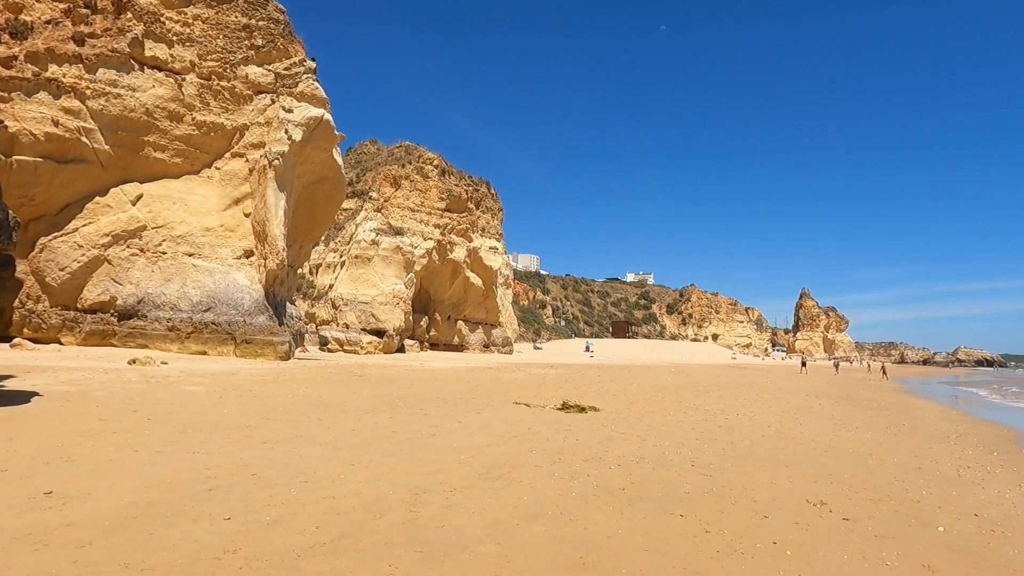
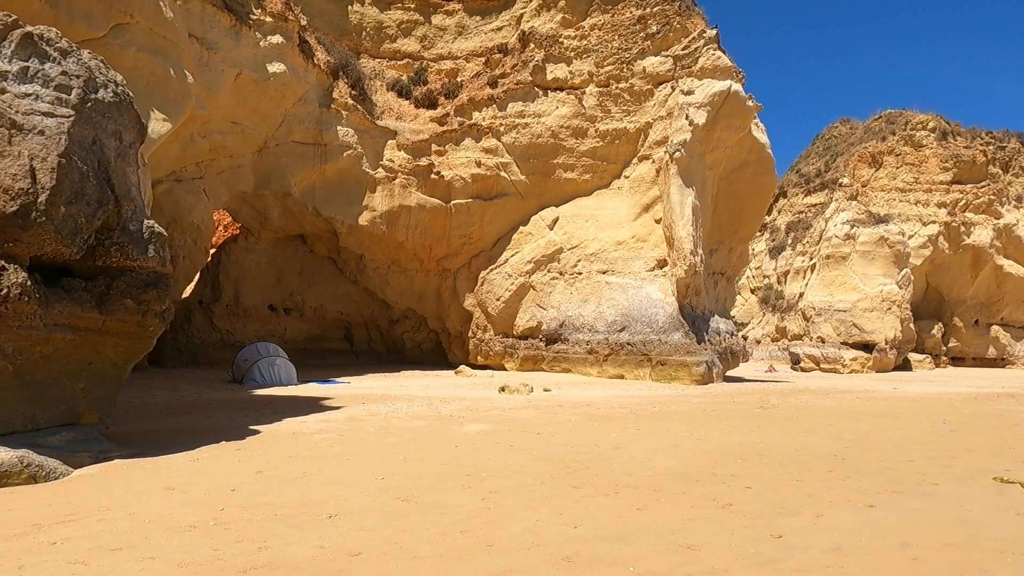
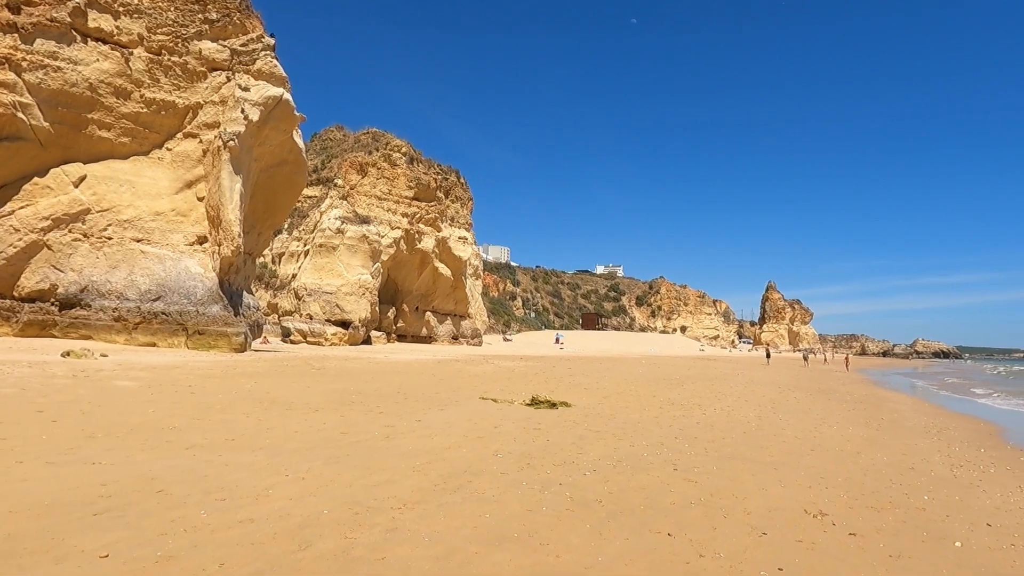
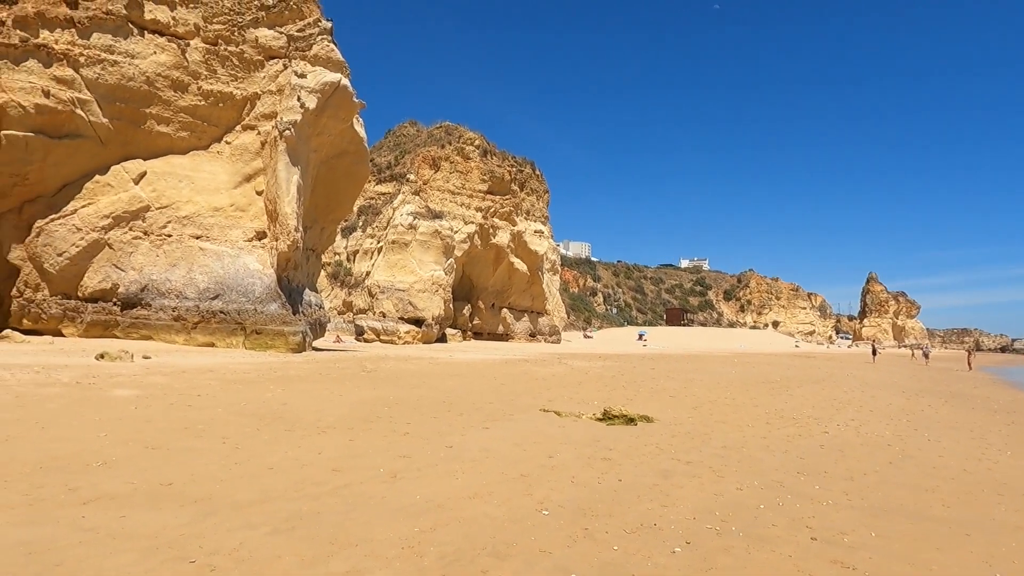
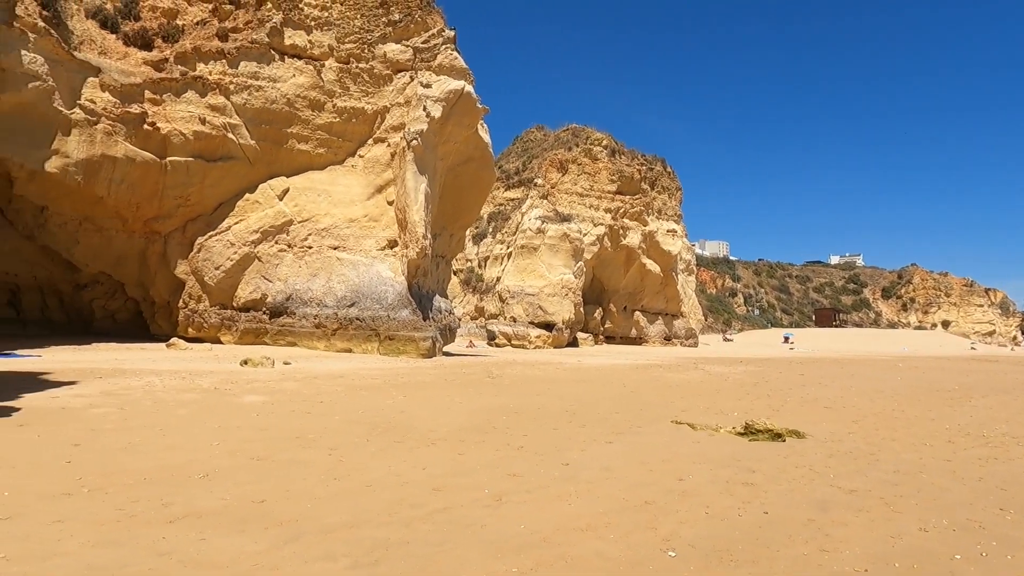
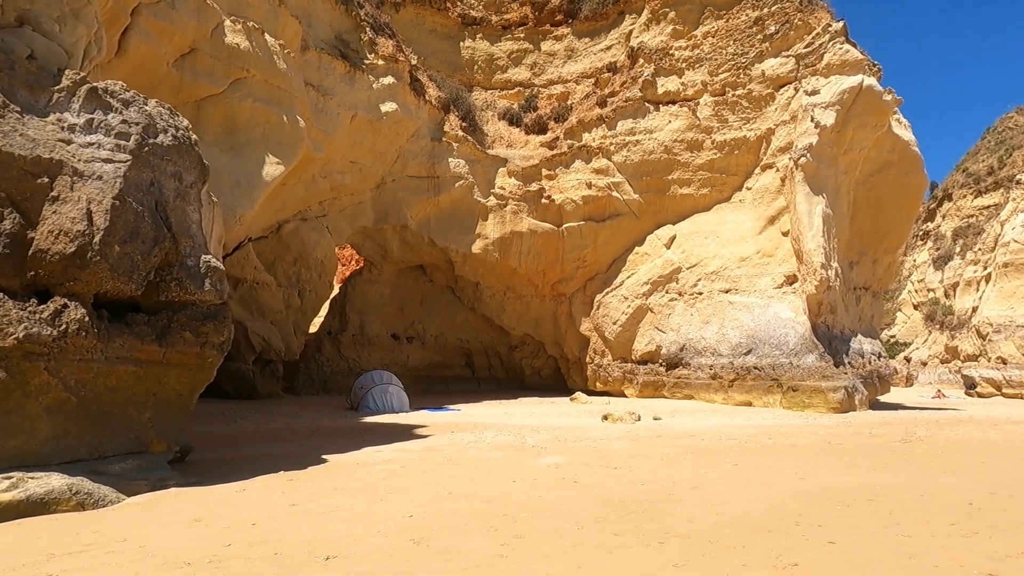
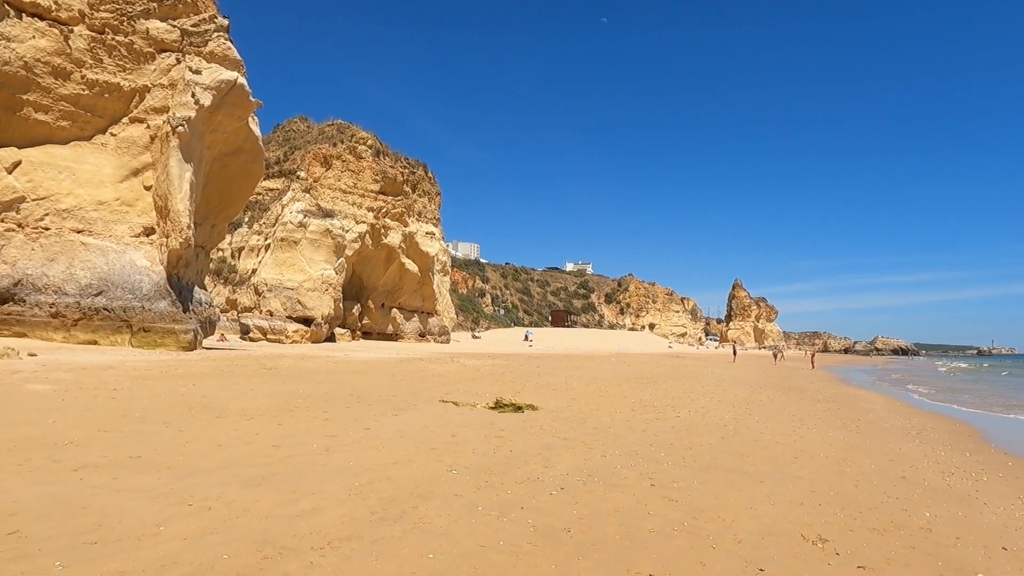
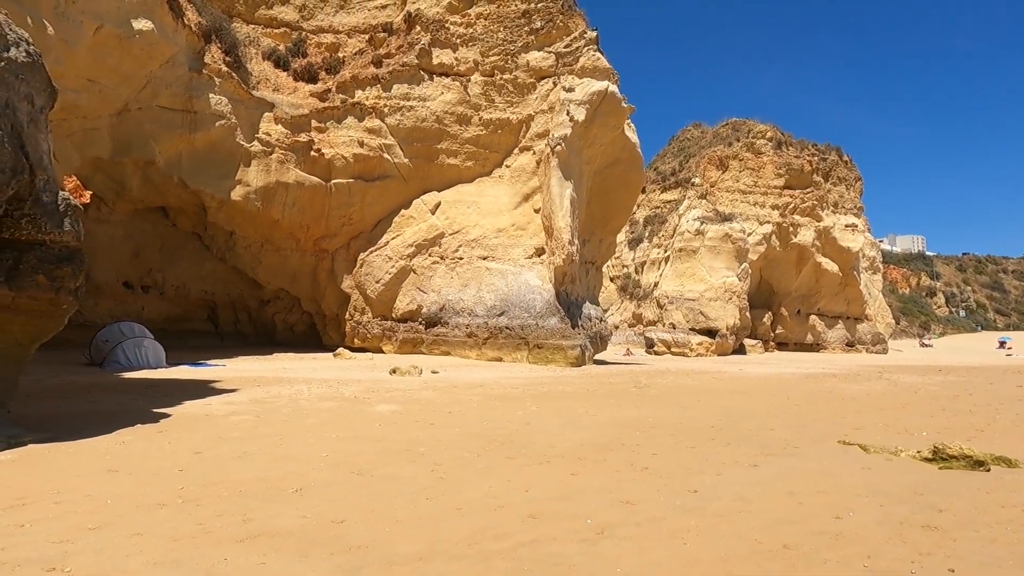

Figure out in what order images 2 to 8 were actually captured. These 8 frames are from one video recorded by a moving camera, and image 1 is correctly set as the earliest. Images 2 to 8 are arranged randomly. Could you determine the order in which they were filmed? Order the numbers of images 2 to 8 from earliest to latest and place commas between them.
3, 7, 4, 5, 8, 2, 6
